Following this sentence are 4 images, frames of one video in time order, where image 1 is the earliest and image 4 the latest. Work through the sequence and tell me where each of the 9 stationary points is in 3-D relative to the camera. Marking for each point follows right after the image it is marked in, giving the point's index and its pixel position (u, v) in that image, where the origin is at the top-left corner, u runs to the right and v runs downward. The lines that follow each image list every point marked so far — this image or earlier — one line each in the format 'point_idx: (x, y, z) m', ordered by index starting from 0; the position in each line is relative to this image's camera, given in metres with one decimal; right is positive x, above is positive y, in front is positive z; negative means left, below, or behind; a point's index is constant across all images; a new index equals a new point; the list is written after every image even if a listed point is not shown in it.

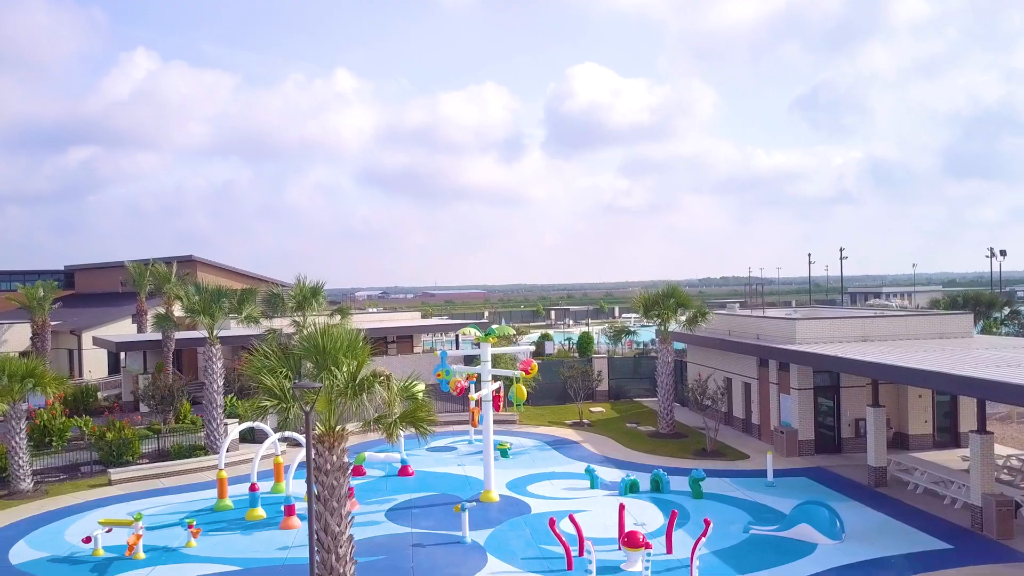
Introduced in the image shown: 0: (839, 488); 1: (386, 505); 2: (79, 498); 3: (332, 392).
0: (+7.0, -4.3, +18.5) m
1: (-2.6, -4.5, +17.8) m
2: (-9.8, -4.8, +19.5) m
3: (-2.2, -1.3, +10.7) m
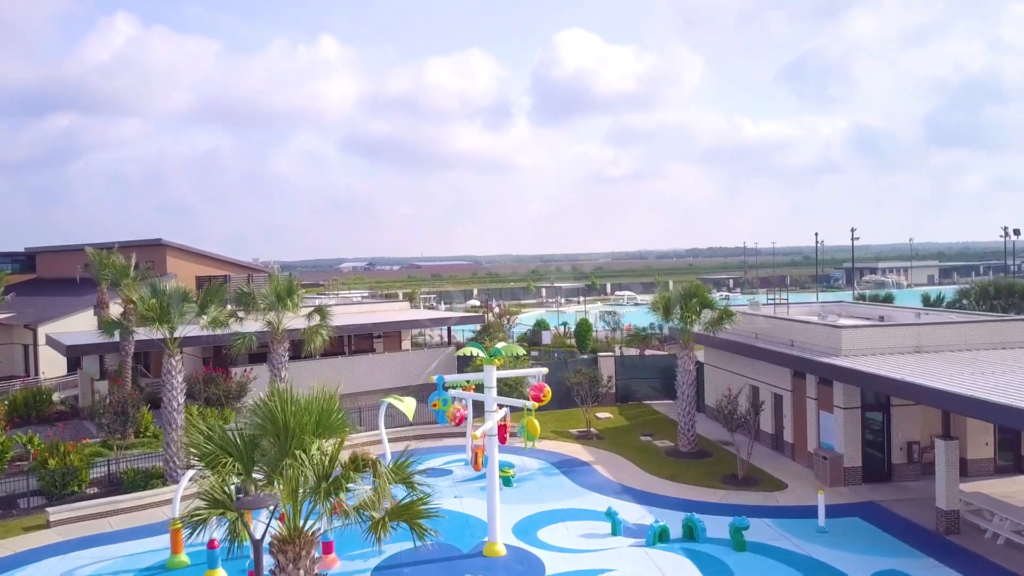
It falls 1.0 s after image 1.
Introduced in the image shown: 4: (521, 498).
0: (+7.2, -4.6, +15.7) m
1: (-2.4, -4.8, +15.0) m
2: (-9.7, -5.0, +16.5) m
3: (-2.0, -1.8, +7.7) m
4: (+0.2, -4.6, +18.8) m
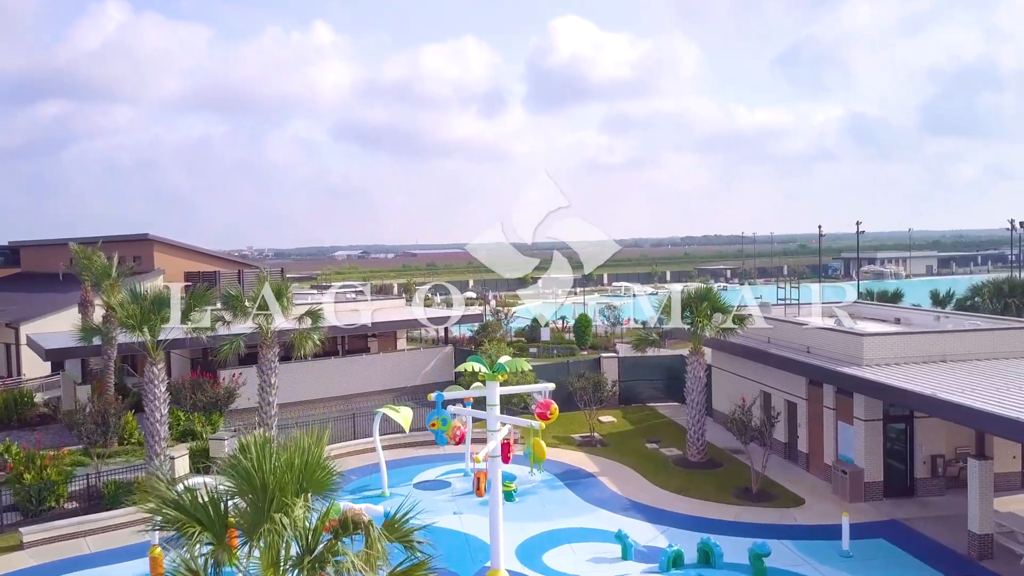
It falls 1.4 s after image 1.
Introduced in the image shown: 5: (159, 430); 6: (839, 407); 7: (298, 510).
0: (+7.2, -4.7, +14.8) m
1: (-2.4, -4.9, +13.9) m
2: (-9.6, -5.1, +15.5) m
3: (-1.8, -2.1, +6.7) m
4: (+0.3, -4.7, +17.8) m
5: (-7.9, -3.2, +19.2) m
6: (+7.2, -2.6, +19.0) m
7: (-1.6, -1.7, +6.6) m
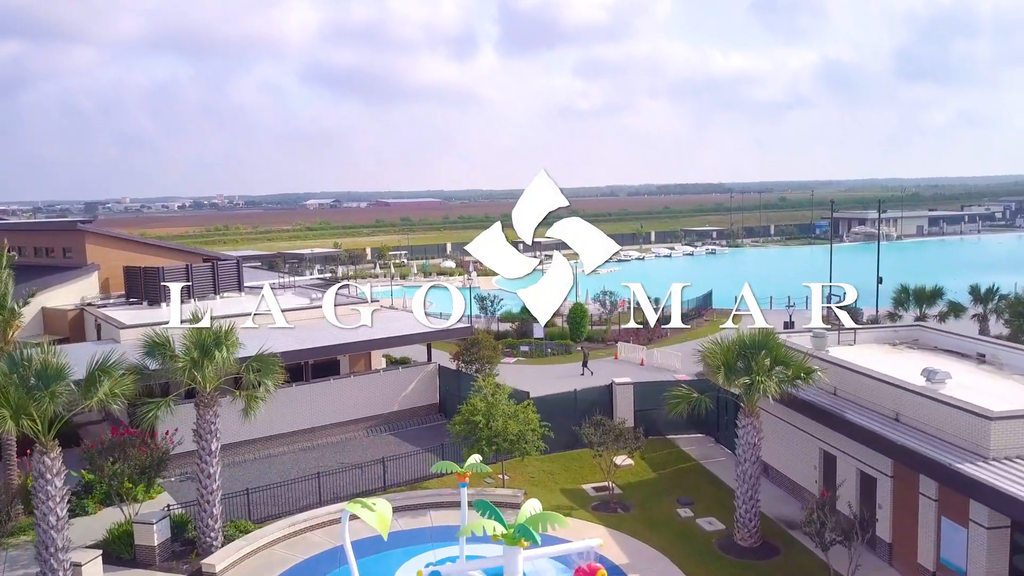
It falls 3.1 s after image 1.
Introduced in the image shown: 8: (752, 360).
0: (+7.5, -6.0, +10.7) m
1: (-2.0, -6.3, +9.6) m
2: (-9.3, -6.4, +10.9) m
3: (-1.3, -3.8, +2.1) m
4: (+0.5, -5.8, +13.5) m
5: (-7.7, -4.2, +14.6) m
6: (+7.4, -3.7, +14.8) m
7: (-1.1, -3.5, +2.0) m
8: (+4.6, -1.4, +16.5) m
